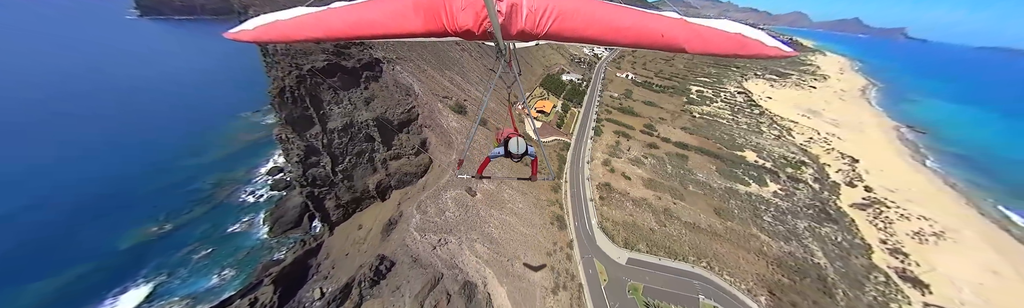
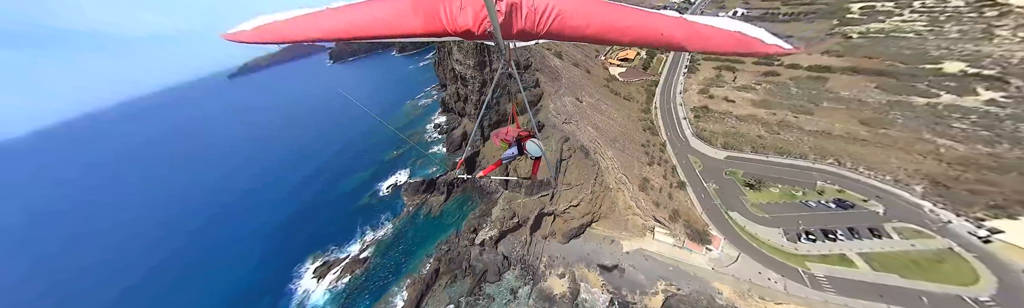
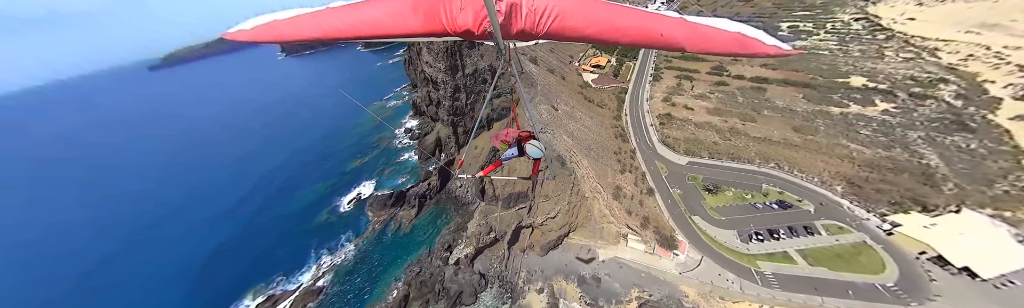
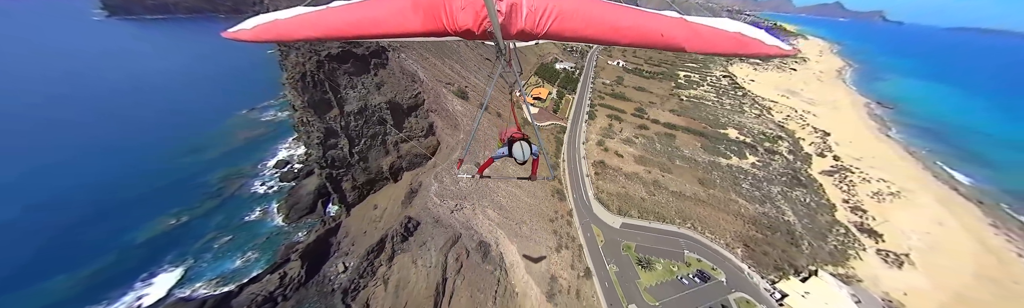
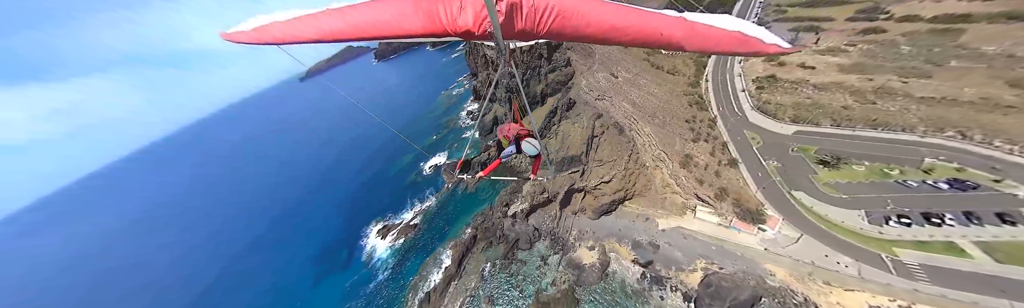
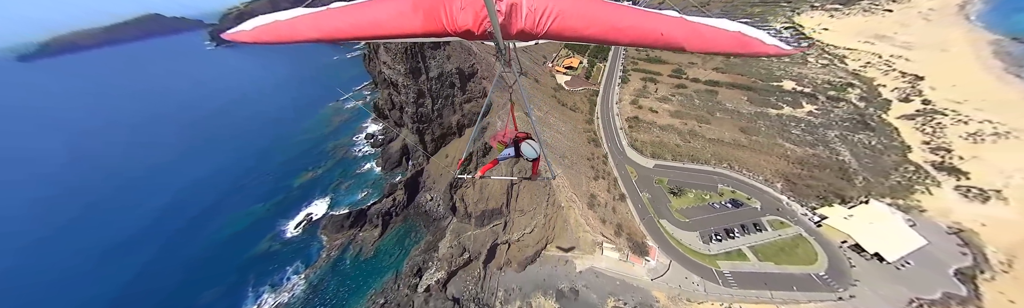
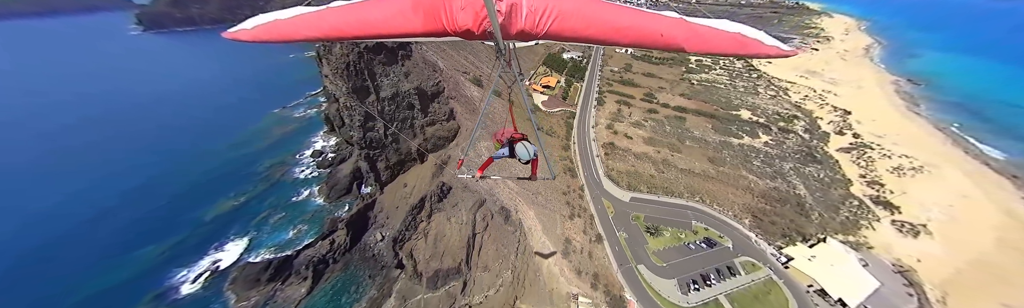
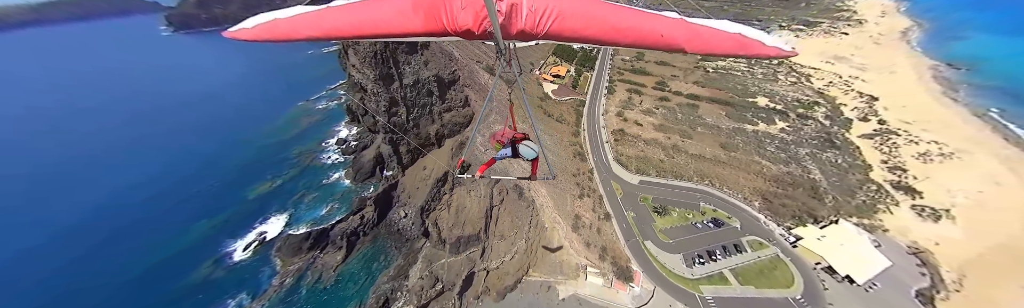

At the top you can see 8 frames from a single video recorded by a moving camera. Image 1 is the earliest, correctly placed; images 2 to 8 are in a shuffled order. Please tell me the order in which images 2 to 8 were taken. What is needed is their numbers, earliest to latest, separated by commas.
4, 7, 8, 6, 3, 2, 5
